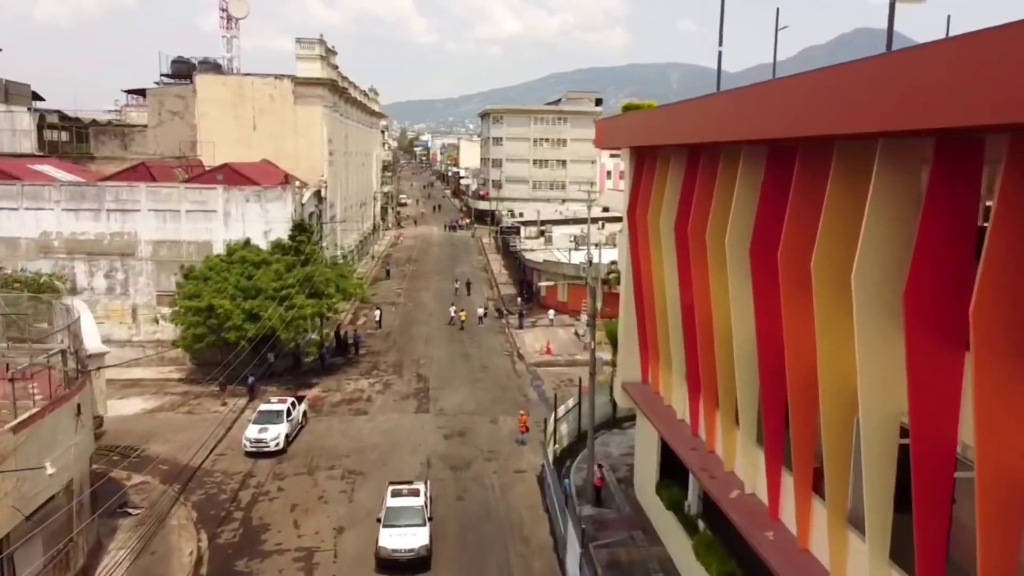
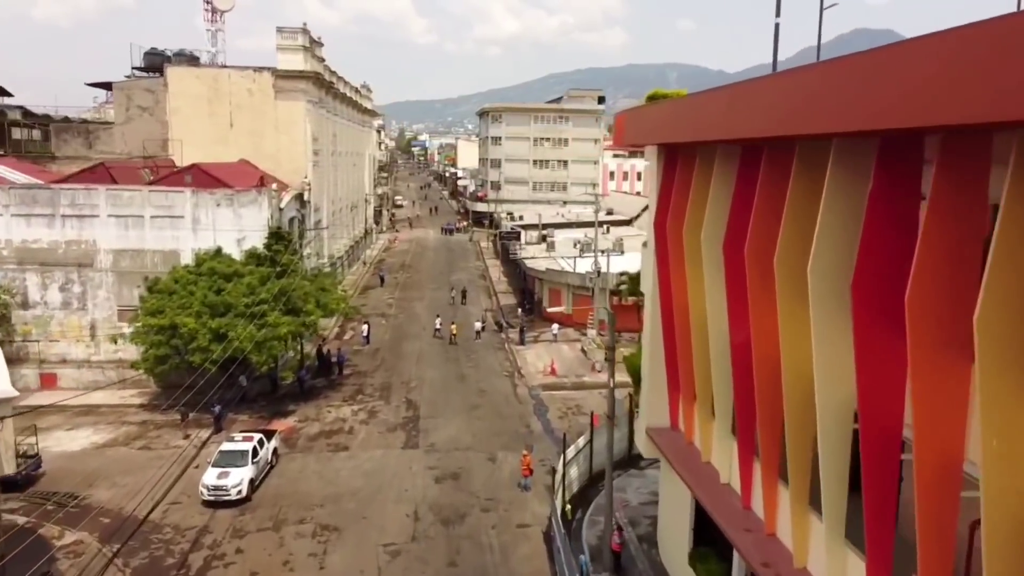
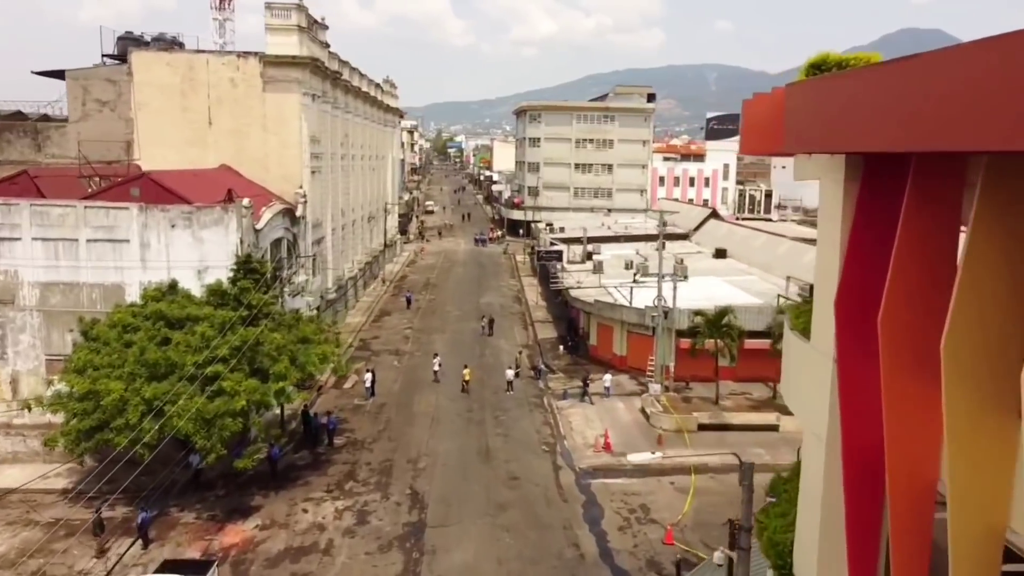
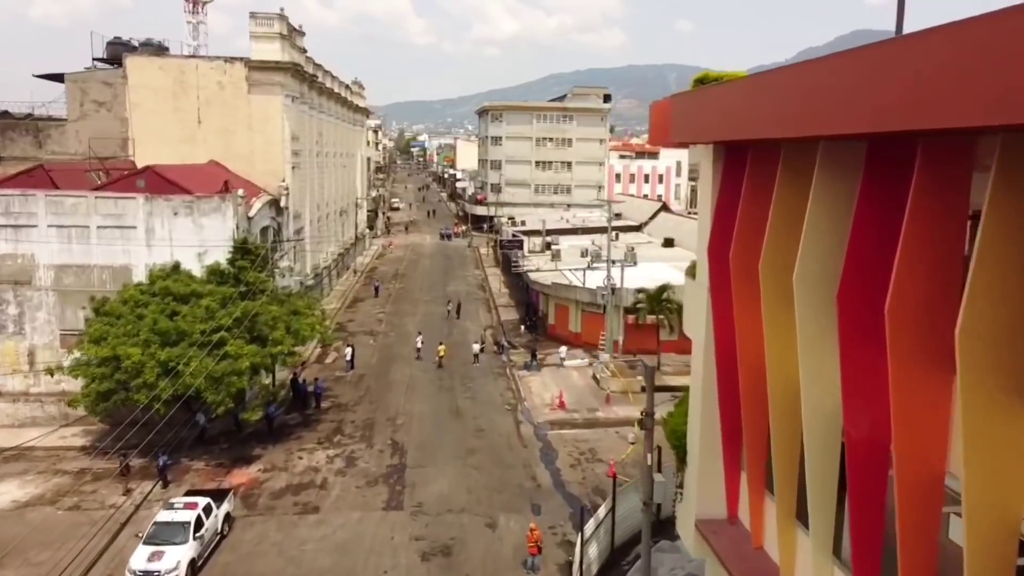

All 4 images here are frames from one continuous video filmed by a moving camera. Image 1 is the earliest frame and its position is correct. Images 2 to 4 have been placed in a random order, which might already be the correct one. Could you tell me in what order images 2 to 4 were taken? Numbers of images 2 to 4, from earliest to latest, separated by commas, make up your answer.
2, 4, 3
